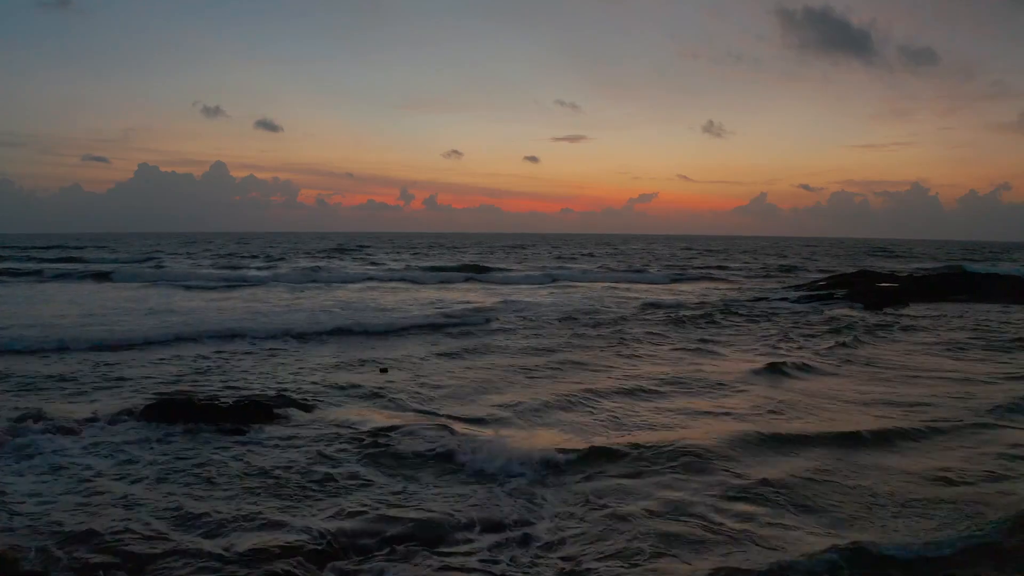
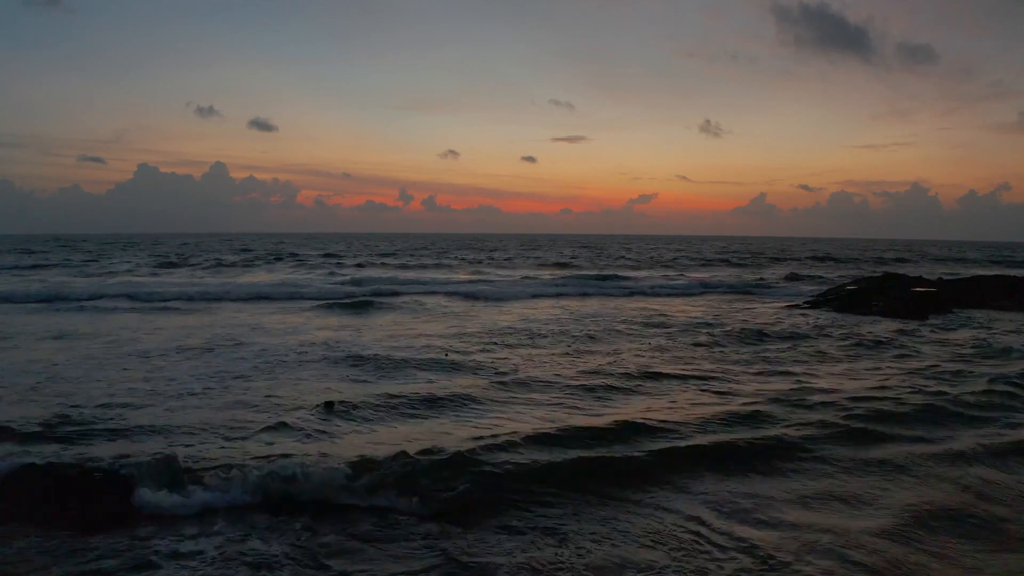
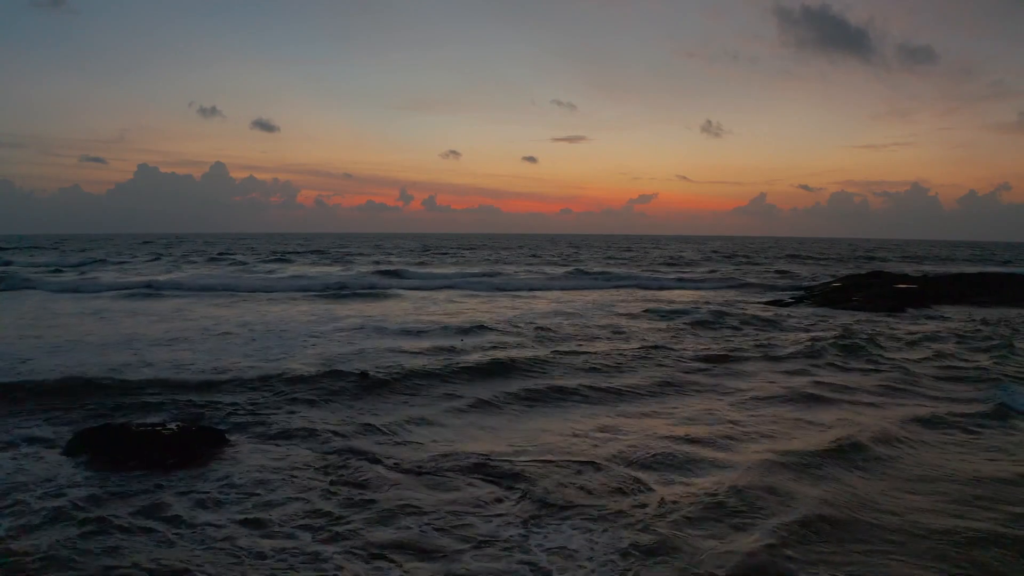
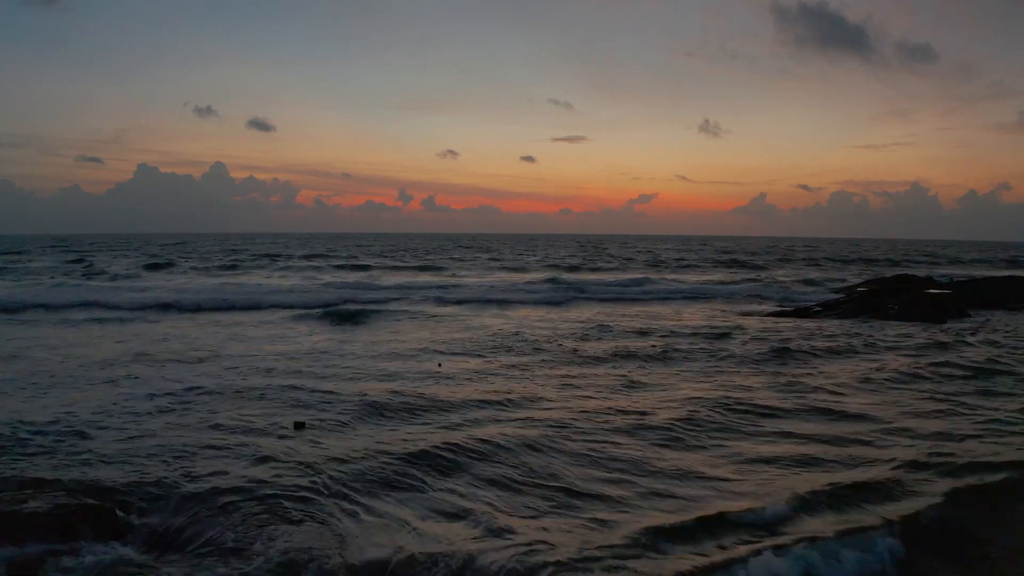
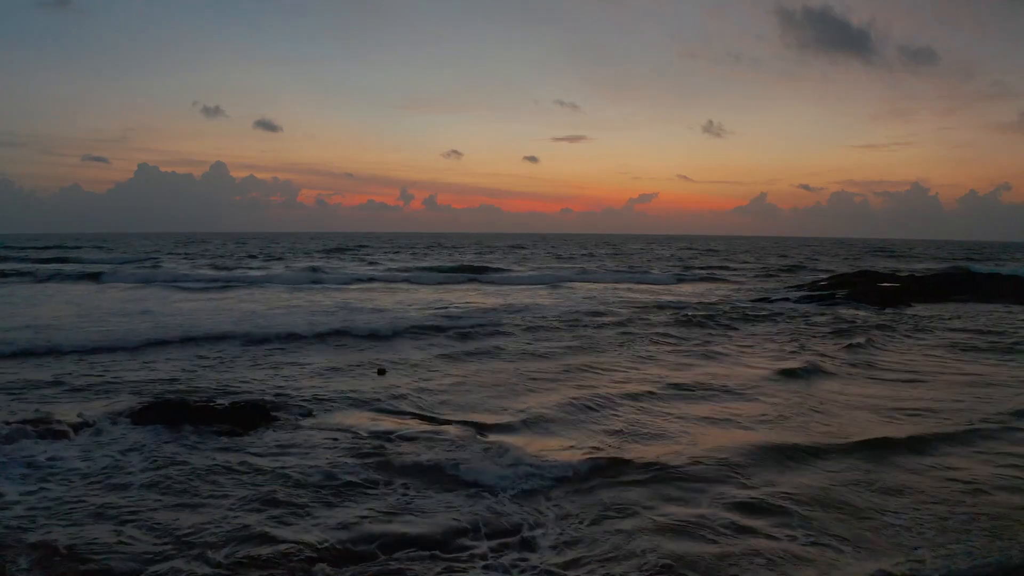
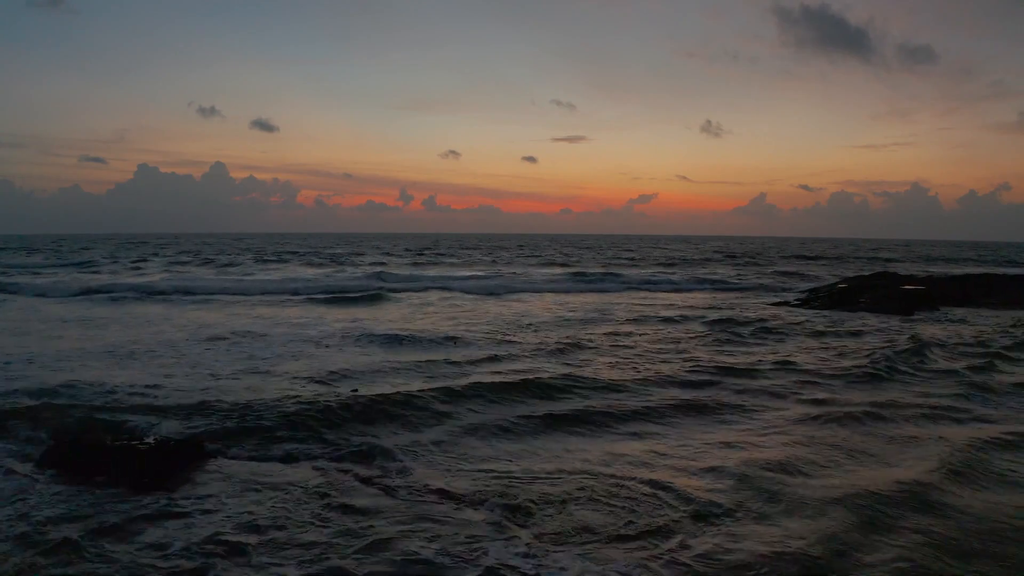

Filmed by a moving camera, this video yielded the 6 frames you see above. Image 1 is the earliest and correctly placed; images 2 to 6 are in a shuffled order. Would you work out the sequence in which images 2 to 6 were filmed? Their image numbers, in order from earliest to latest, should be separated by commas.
5, 3, 6, 2, 4
